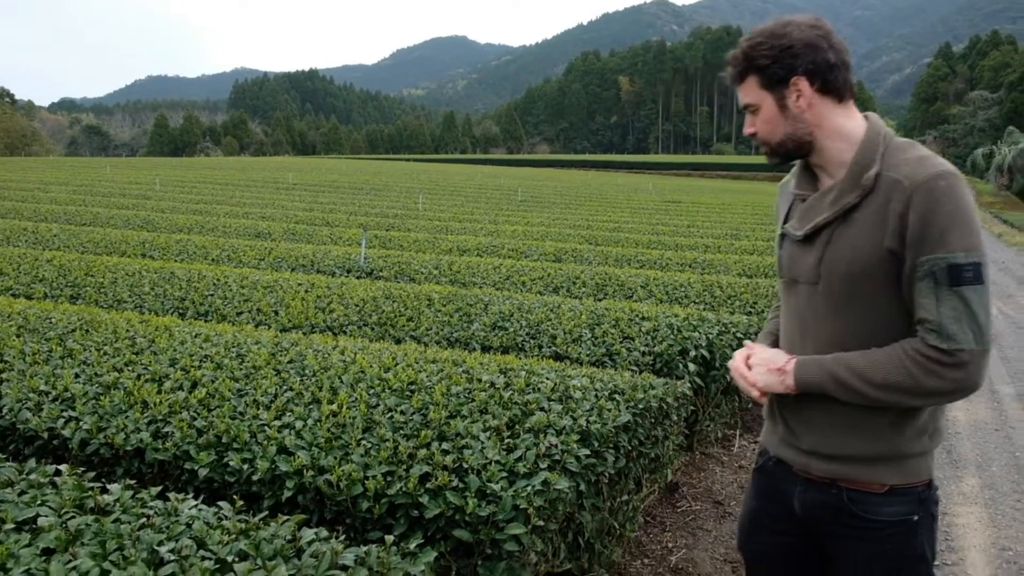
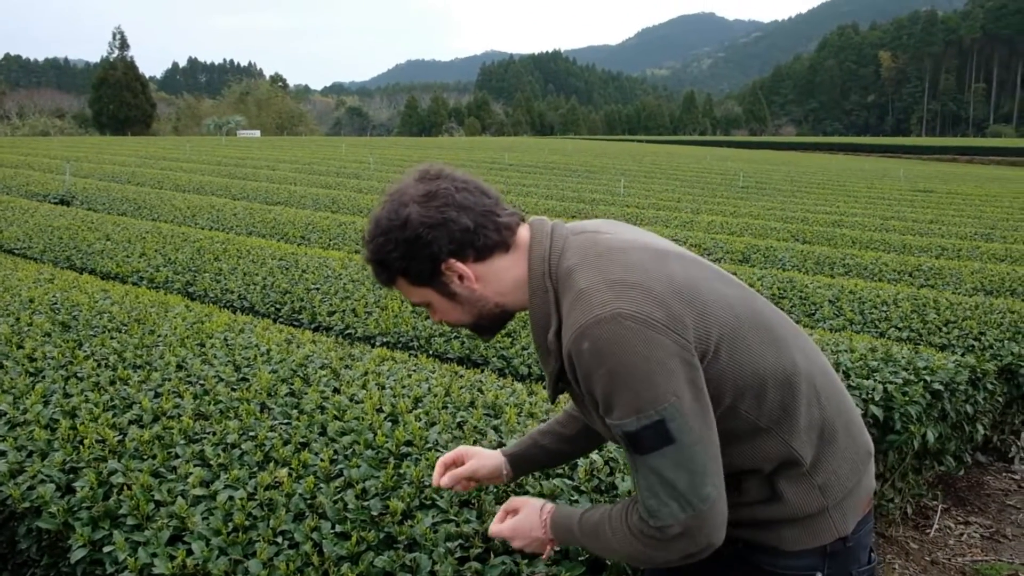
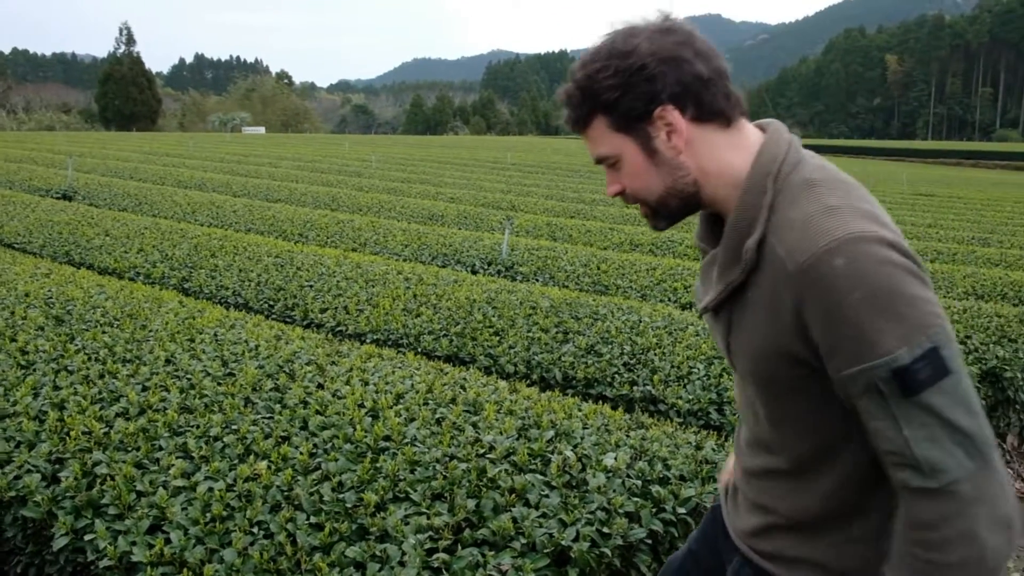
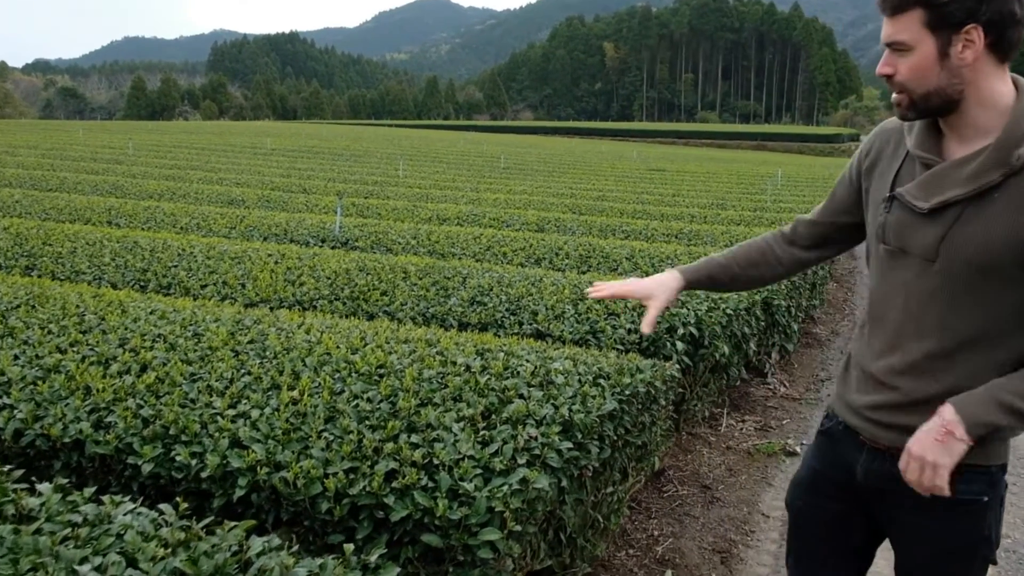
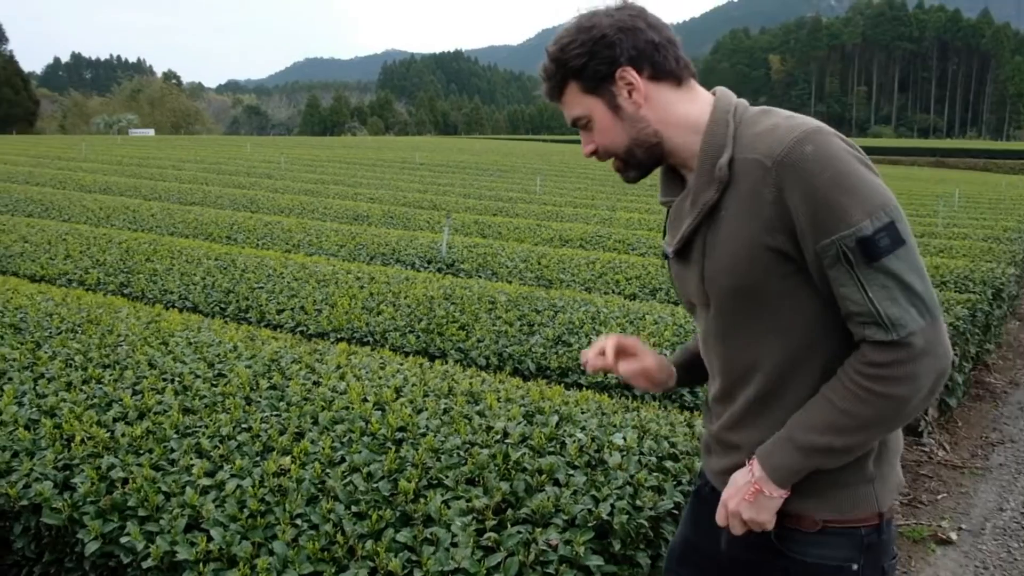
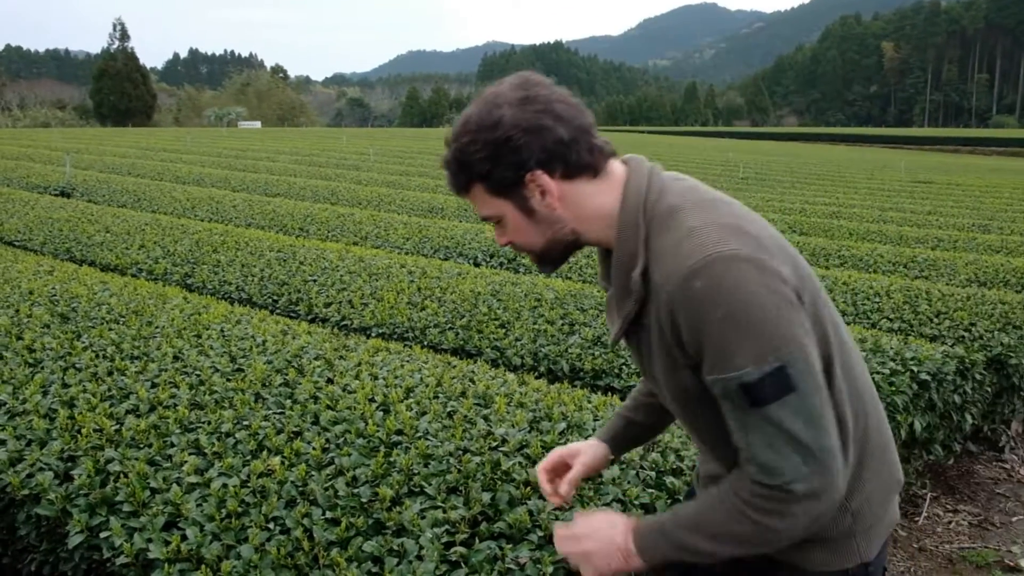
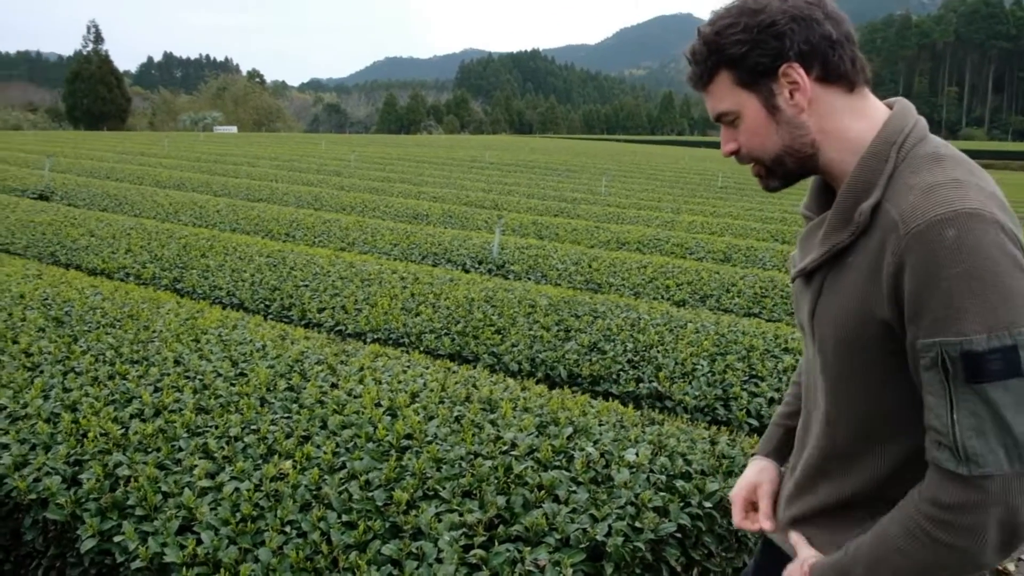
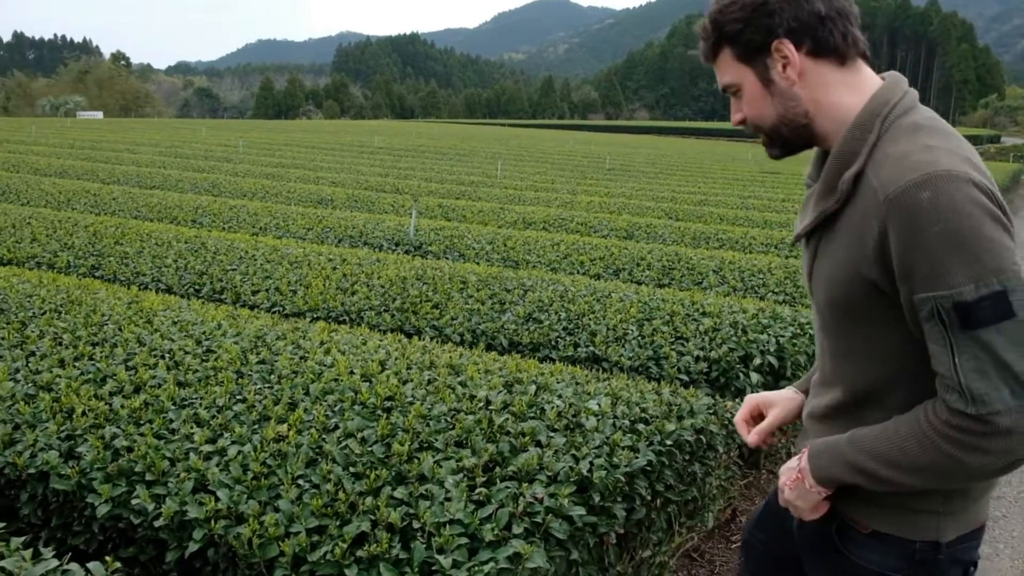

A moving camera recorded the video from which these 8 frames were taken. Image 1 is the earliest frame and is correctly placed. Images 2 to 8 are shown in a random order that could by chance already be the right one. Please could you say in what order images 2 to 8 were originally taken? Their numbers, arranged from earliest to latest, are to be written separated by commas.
4, 8, 5, 7, 3, 6, 2
